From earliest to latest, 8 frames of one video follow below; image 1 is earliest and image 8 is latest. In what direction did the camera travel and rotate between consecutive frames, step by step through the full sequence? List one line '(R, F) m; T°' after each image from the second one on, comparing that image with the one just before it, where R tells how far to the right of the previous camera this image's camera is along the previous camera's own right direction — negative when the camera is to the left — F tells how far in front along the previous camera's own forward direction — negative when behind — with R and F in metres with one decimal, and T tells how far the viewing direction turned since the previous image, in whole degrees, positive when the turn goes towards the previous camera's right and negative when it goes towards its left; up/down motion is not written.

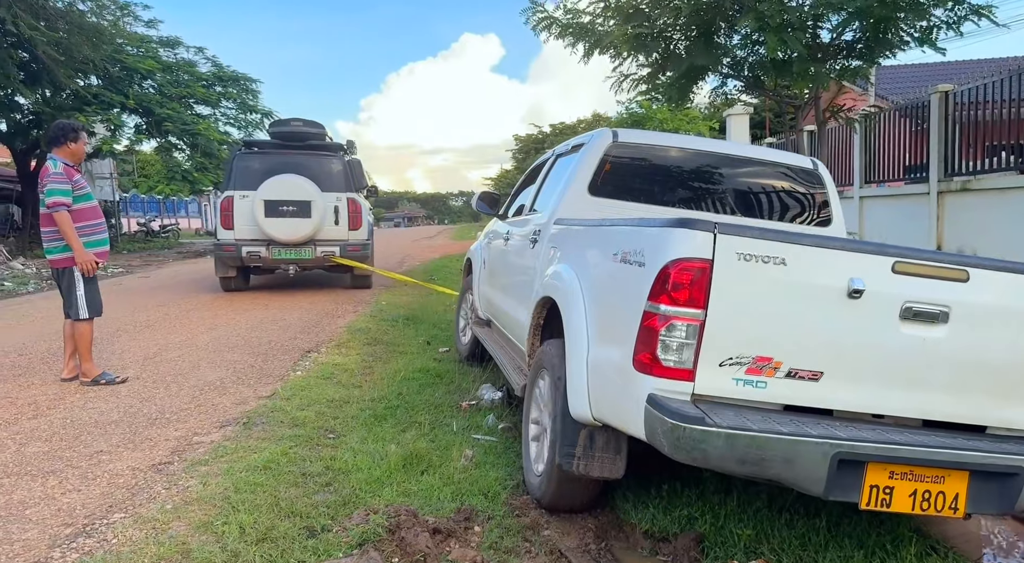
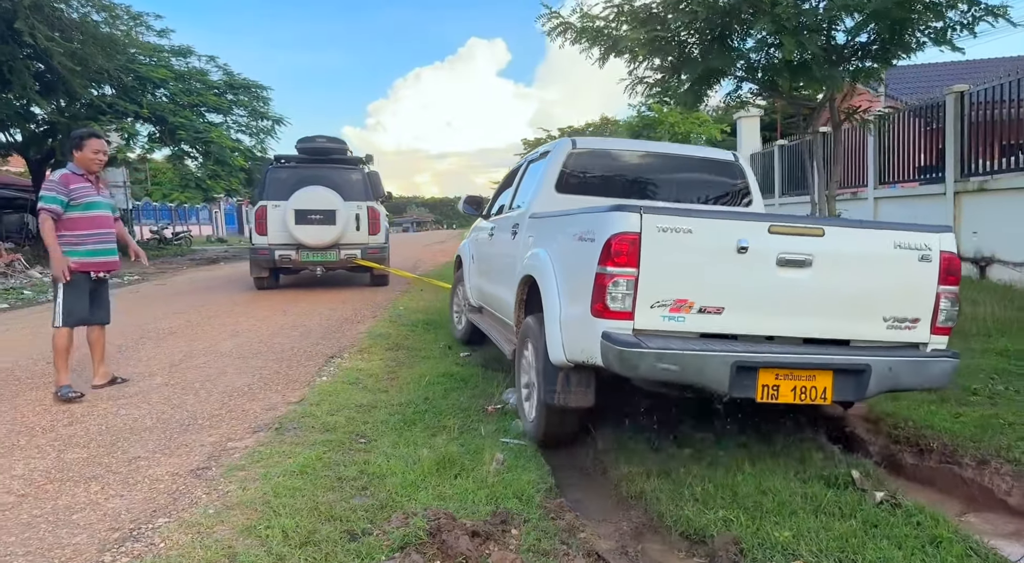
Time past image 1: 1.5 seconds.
(-0.1, 0.0) m; -1°
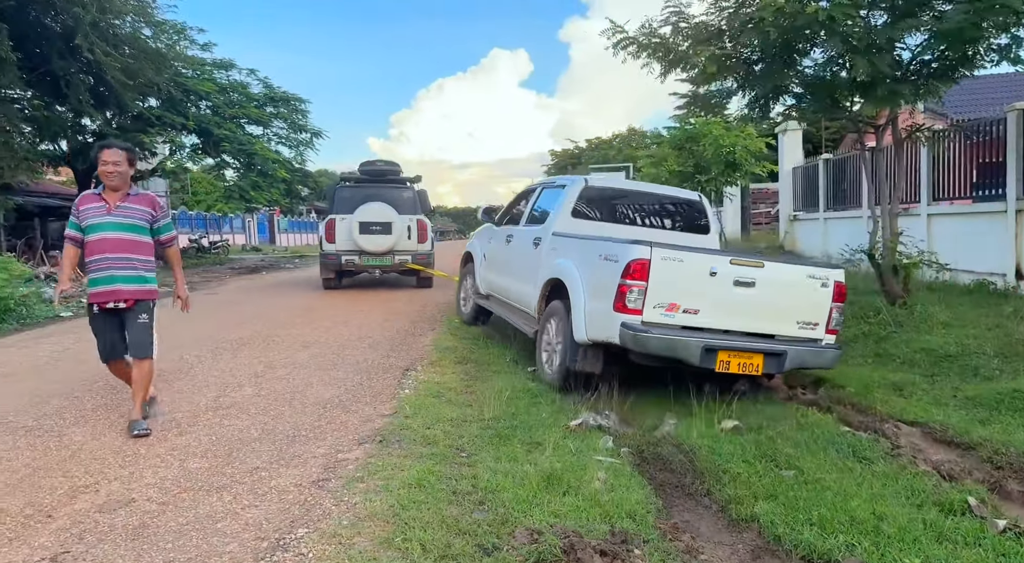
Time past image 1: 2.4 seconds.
(-0.4, -0.1) m; -2°
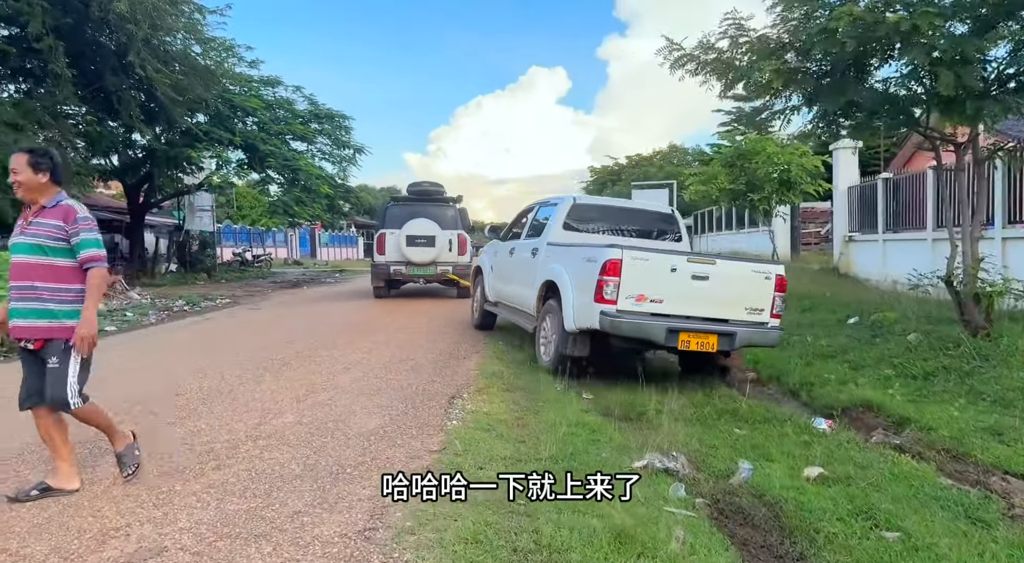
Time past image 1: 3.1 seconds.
(-0.2, +0.3) m; -3°
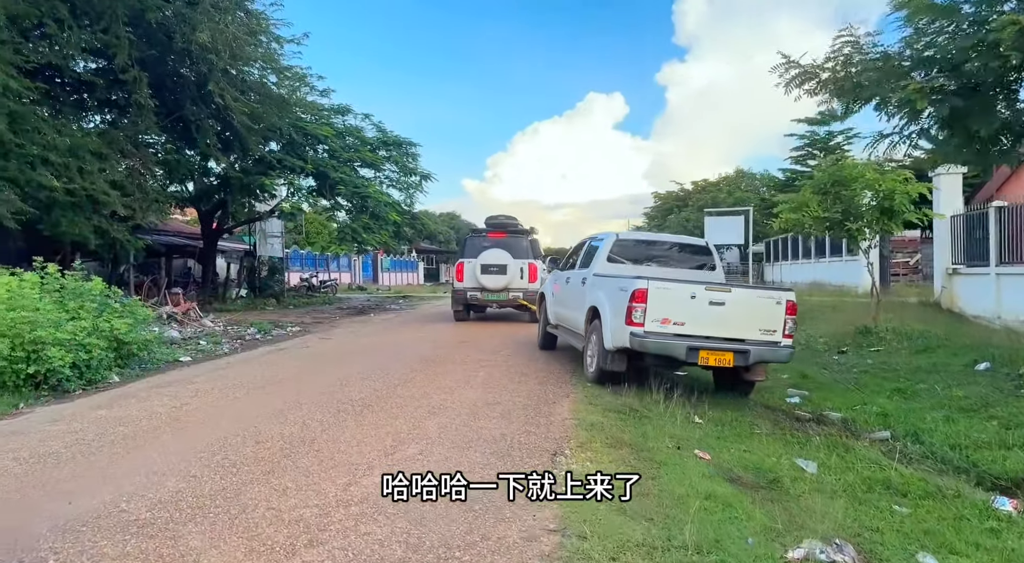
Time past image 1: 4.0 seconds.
(-0.4, +0.5) m; -5°
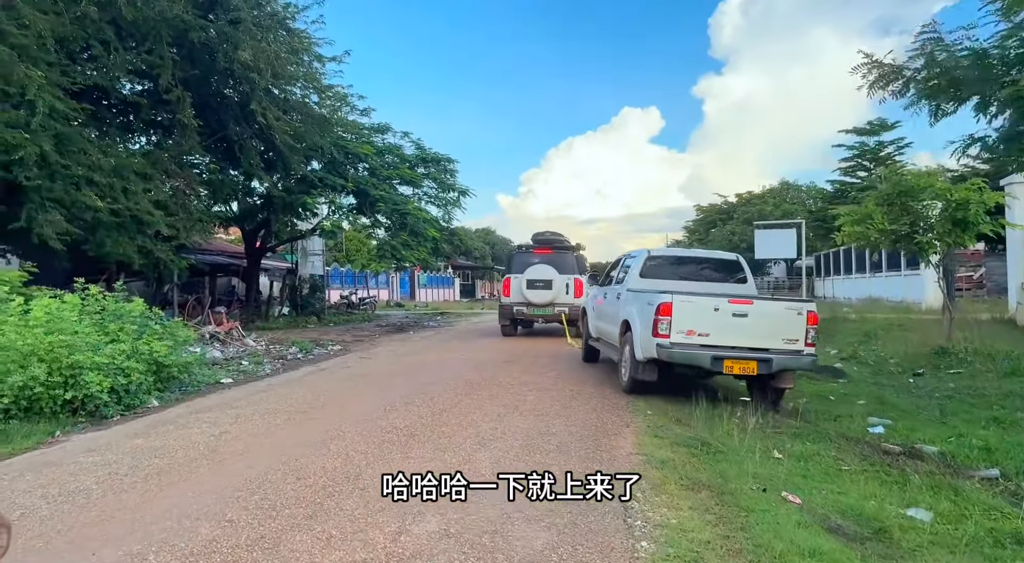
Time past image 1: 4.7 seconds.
(-0.2, +0.4) m; -3°
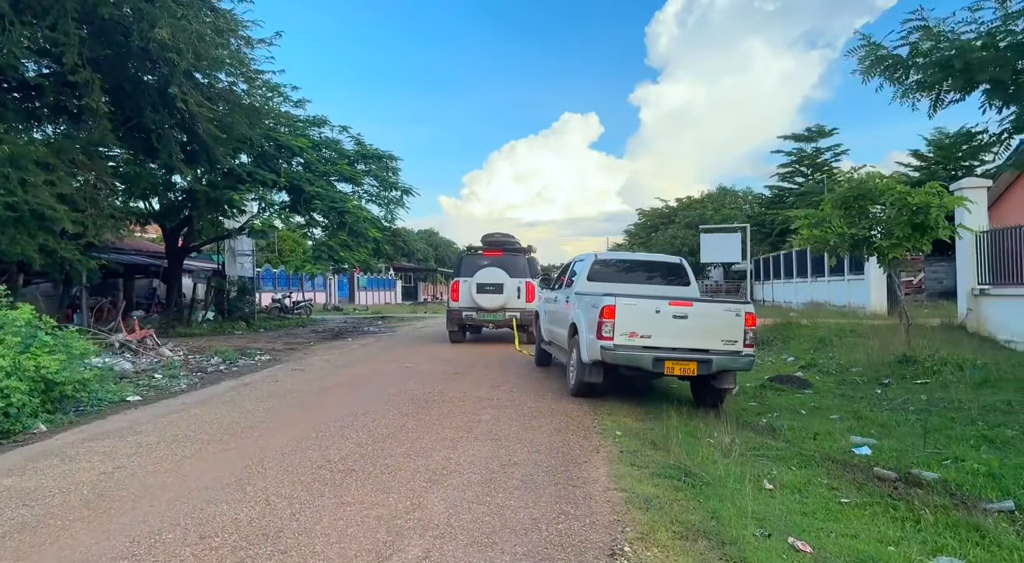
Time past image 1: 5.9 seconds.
(-0.1, +0.8) m; +5°
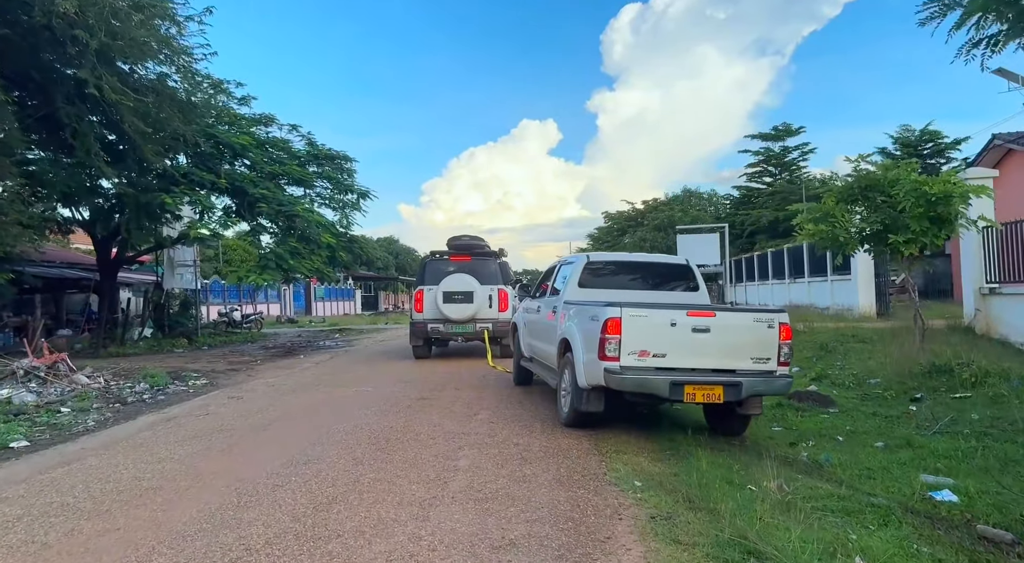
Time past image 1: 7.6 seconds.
(-0.2, +1.4) m; +4°
